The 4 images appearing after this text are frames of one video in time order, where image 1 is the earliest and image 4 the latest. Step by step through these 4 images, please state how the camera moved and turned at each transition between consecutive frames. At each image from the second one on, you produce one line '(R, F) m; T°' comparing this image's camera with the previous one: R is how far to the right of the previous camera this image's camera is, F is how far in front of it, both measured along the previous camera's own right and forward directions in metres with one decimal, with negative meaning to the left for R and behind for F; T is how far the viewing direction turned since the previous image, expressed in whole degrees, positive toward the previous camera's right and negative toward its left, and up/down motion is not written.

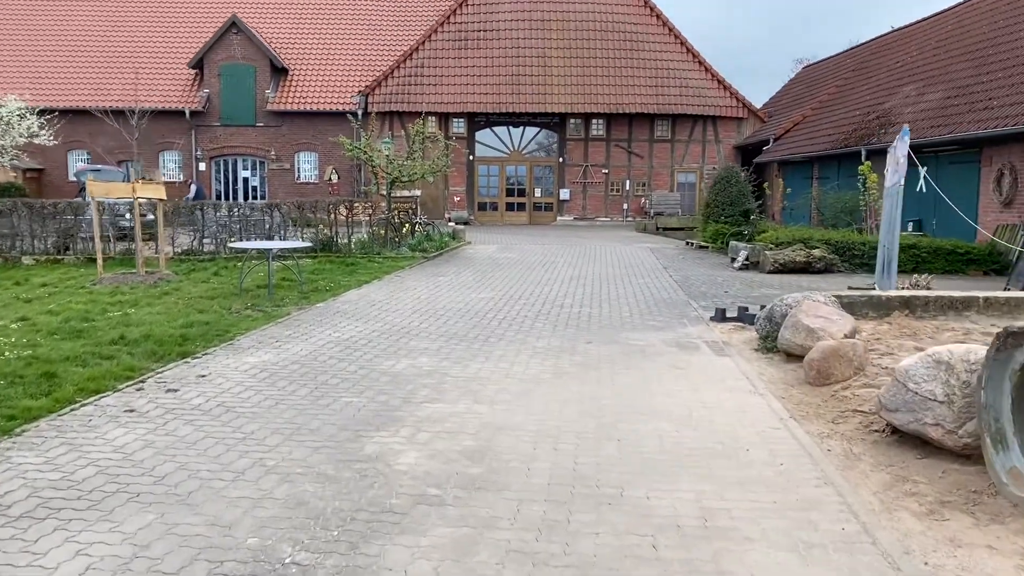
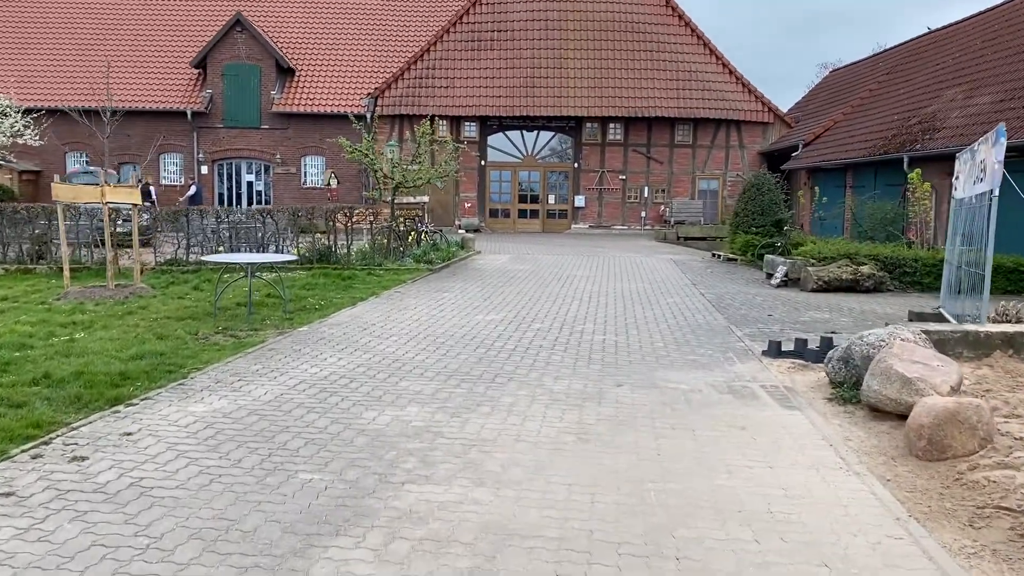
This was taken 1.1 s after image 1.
(0.0, +1.5) m; -1°
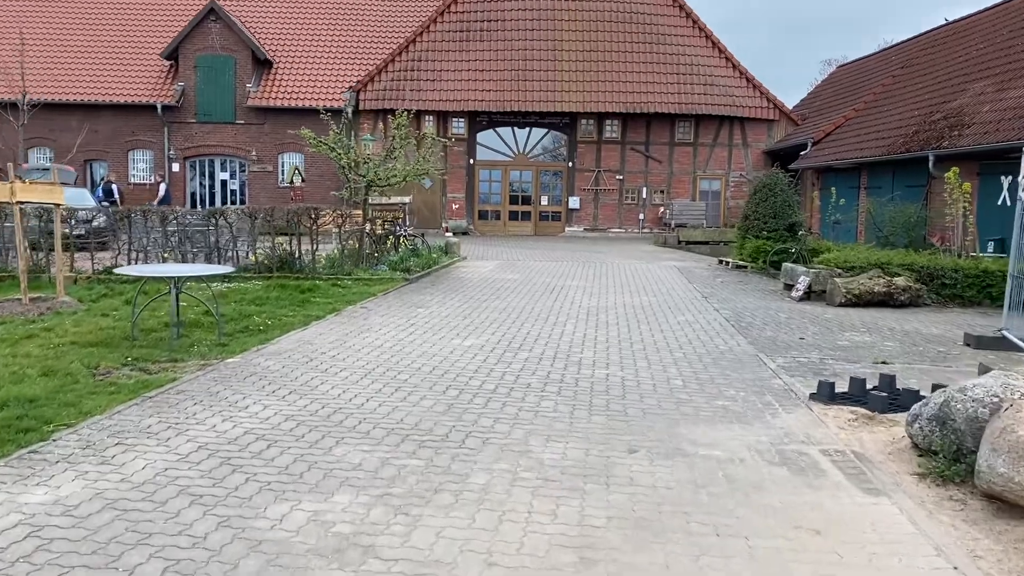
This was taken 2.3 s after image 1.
(+0.1, +1.8) m; 0°
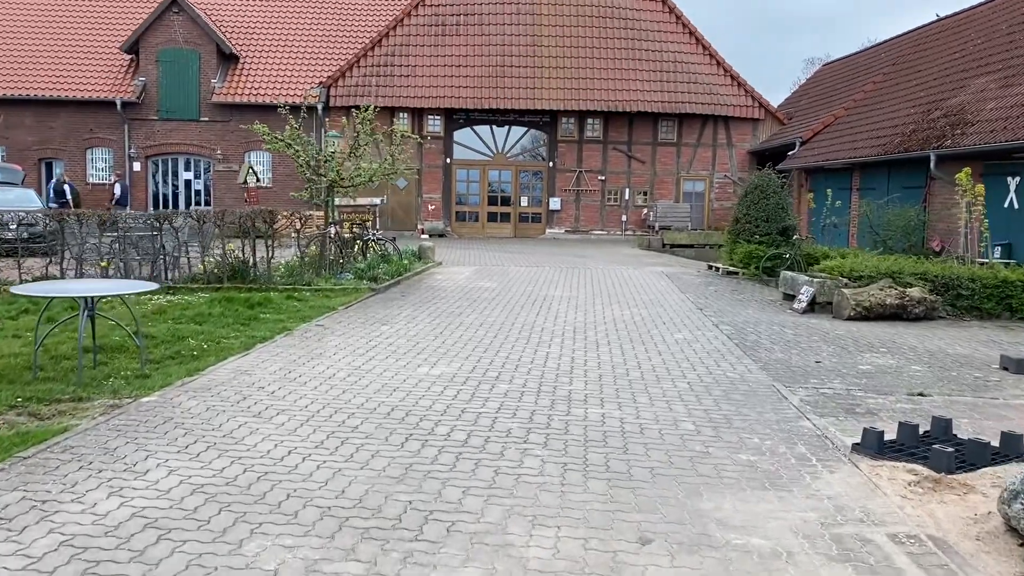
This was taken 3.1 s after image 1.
(0.0, +1.2) m; +1°
